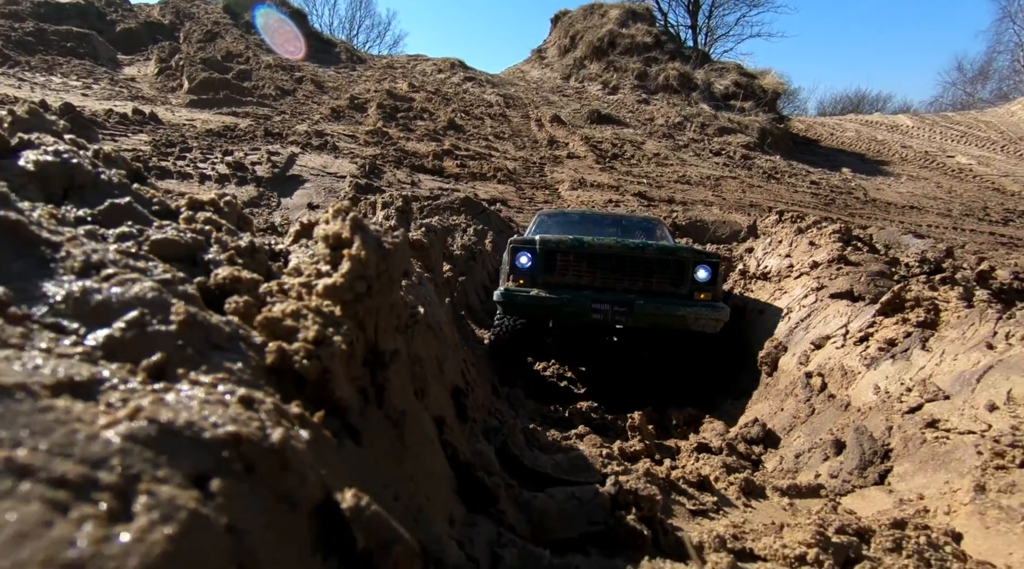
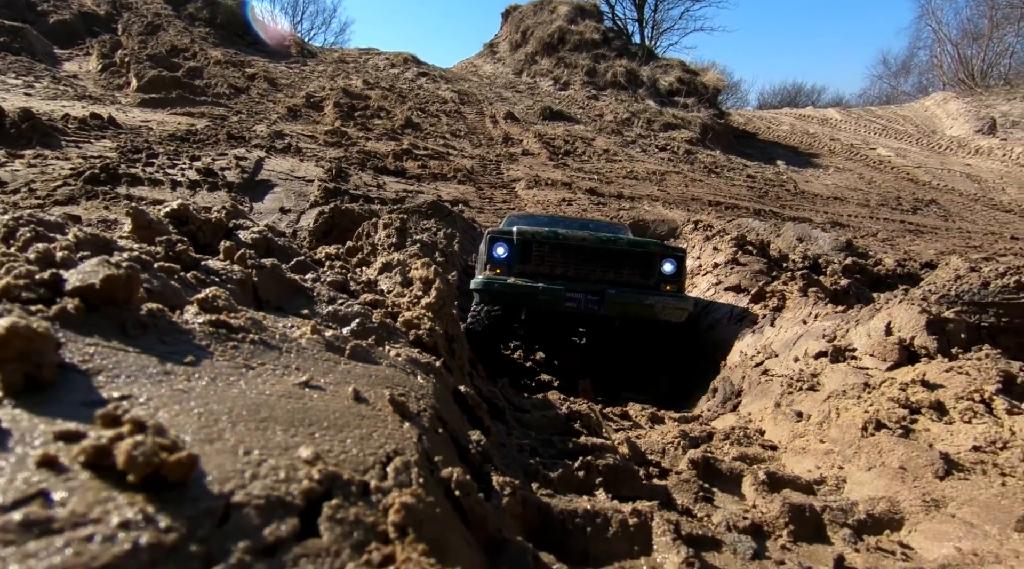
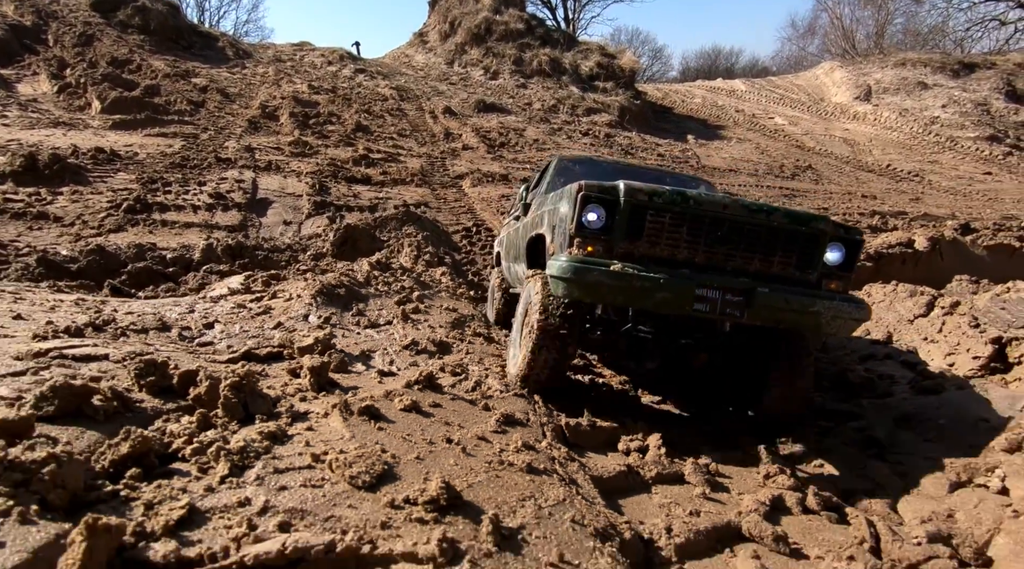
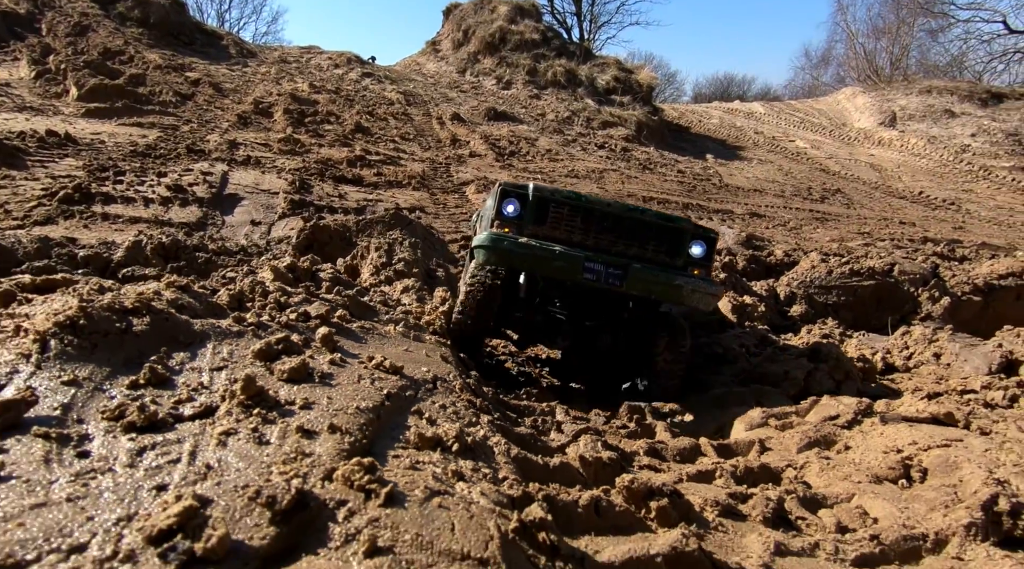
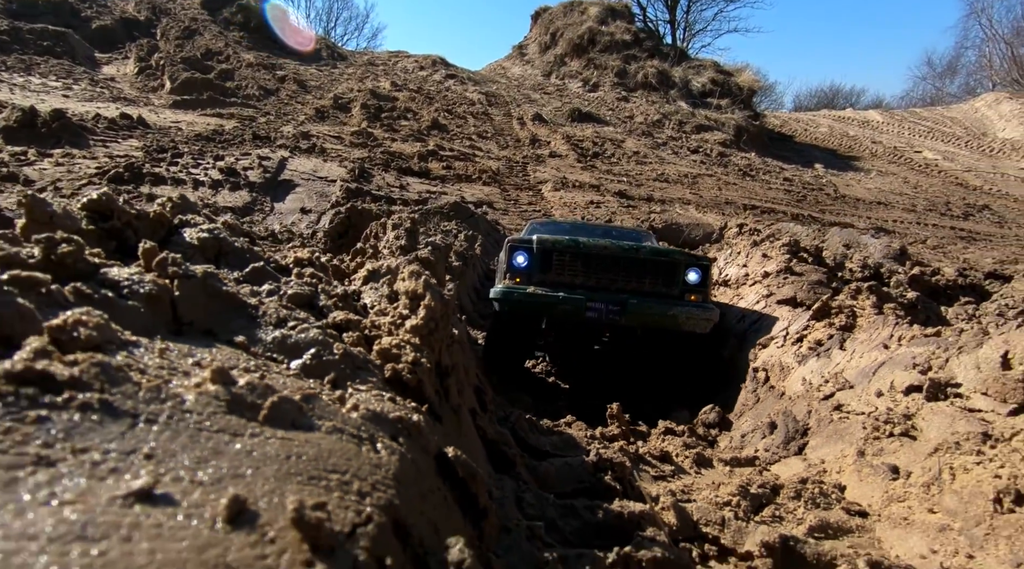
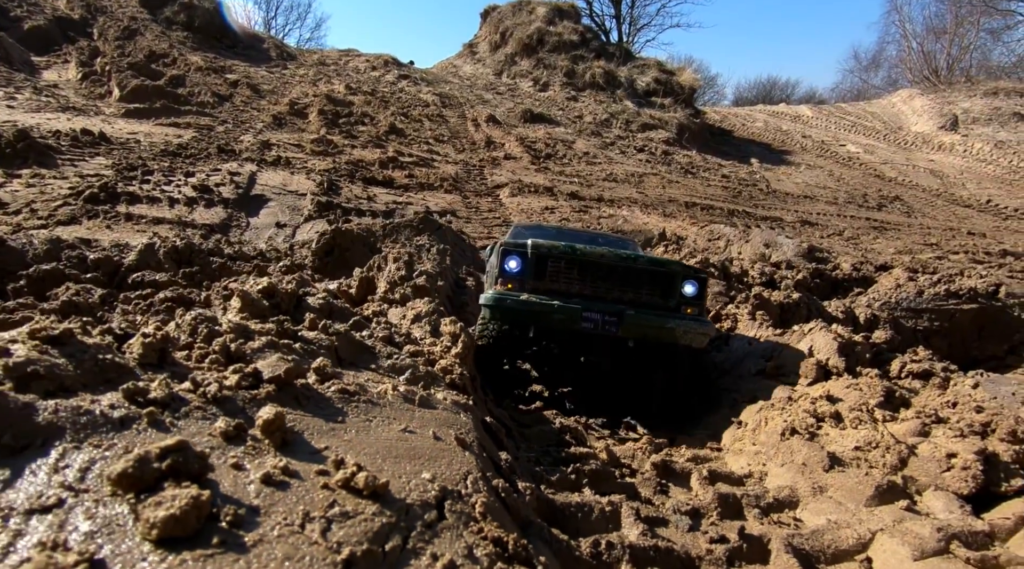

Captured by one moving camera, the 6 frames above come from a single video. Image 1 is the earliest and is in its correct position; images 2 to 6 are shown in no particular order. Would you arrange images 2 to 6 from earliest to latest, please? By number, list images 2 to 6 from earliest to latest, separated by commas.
5, 2, 6, 4, 3
